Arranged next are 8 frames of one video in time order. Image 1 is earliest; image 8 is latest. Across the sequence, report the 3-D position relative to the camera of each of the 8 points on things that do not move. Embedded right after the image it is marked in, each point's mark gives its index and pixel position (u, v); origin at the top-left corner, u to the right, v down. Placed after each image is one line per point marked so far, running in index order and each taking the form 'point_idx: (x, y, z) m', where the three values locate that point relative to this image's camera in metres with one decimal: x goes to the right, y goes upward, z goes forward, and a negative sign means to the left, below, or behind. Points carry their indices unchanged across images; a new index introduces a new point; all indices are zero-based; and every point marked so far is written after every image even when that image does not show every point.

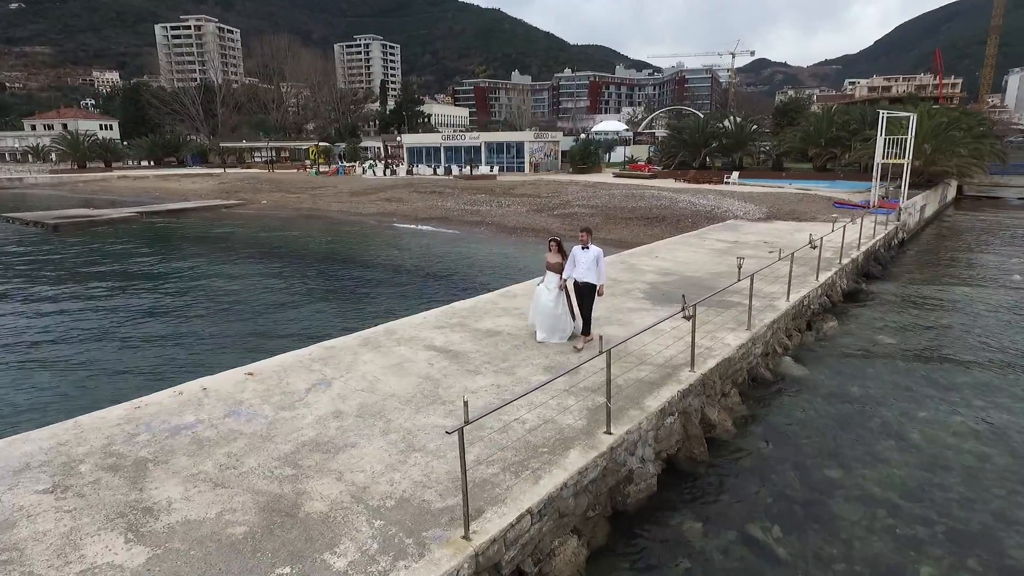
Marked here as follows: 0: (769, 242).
0: (+6.2, +1.1, +15.0) m
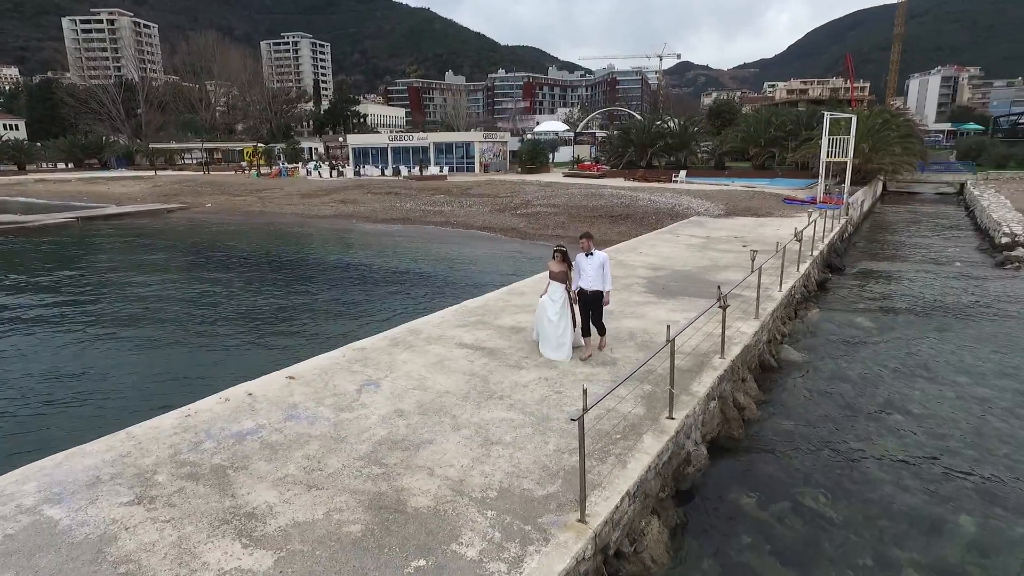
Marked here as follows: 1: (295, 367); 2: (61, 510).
0: (+5.8, +1.3, +15.7) m
1: (-2.4, -0.9, +6.8) m
2: (-3.1, -1.5, +4.2) m
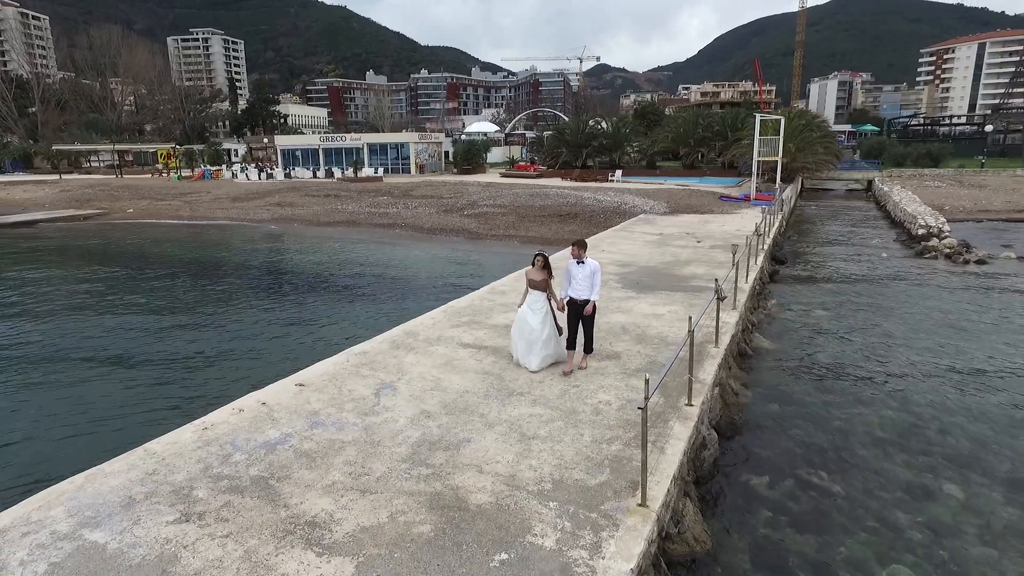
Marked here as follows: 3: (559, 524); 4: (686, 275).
0: (+4.7, +1.5, +16.5) m
1: (-2.2, -0.9, +6.6) m
2: (-2.7, -1.6, +4.0) m
3: (+0.3, -1.6, +4.1) m
4: (+3.3, +0.2, +11.7) m
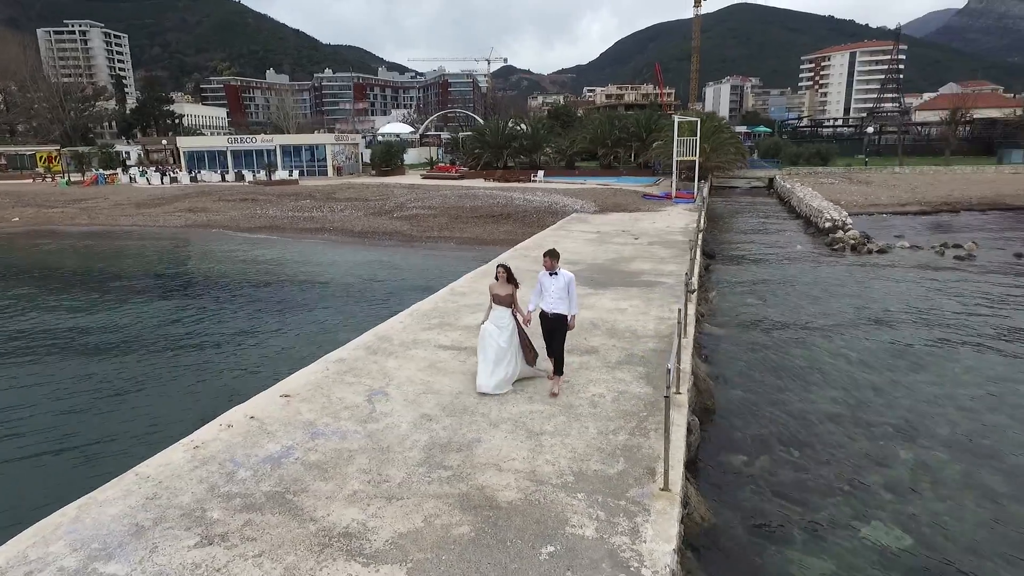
0: (+3.1, +1.6, +17.1) m
1: (-2.3, -1.0, +6.4) m
2: (-2.4, -1.7, +3.7) m
3: (+0.6, -1.5, +4.2) m
4: (+2.4, +0.3, +12.1) m
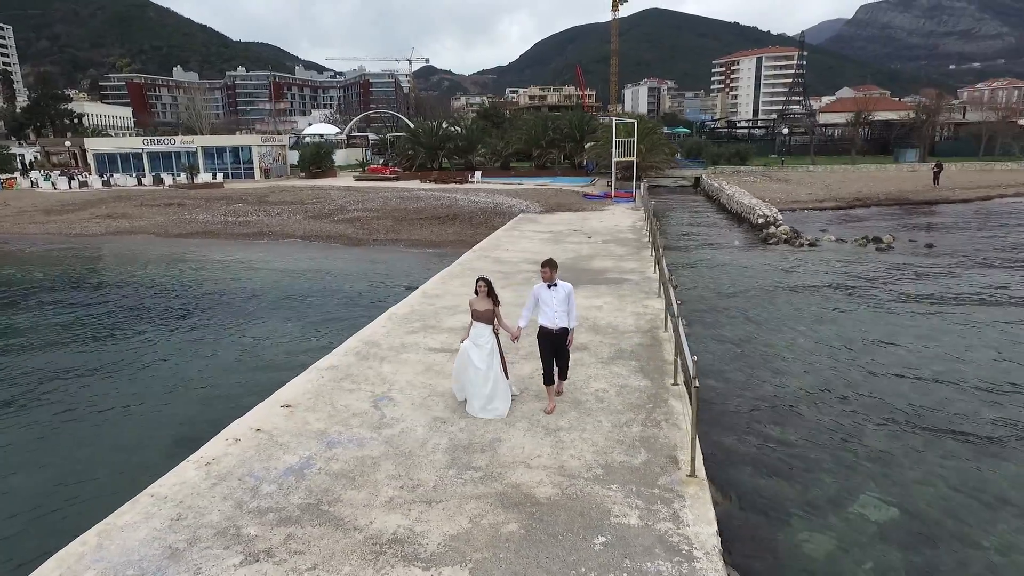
0: (+1.8, +1.7, +17.4) m
1: (-2.3, -1.1, +6.2) m
2: (-2.0, -1.7, +3.5) m
3: (+0.9, -1.5, +4.4) m
4: (+1.7, +0.4, +12.5) m
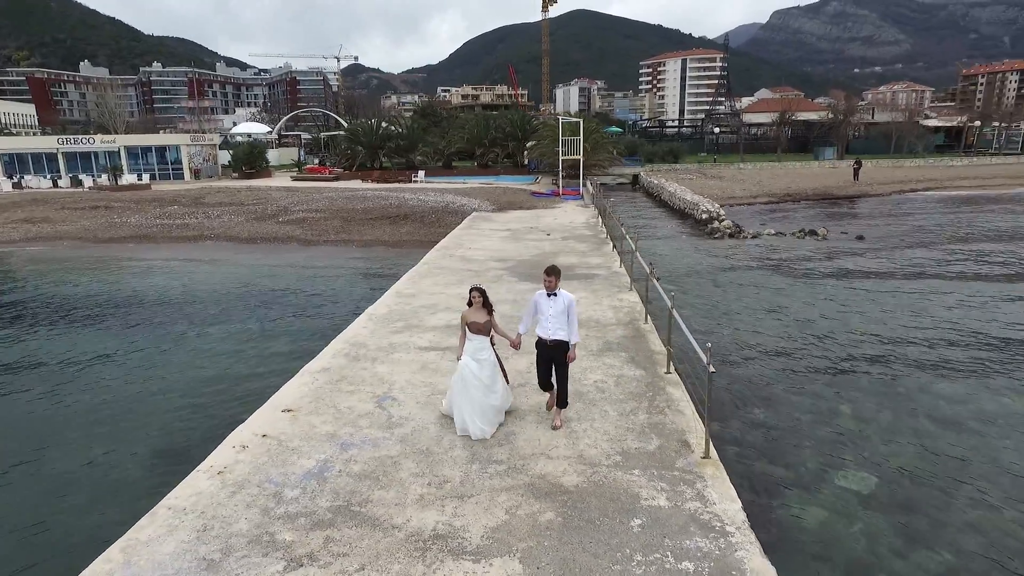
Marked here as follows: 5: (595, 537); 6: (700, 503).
0: (+0.6, +1.7, +17.6) m
1: (-2.3, -1.1, +6.0) m
2: (-1.7, -1.7, +3.4) m
3: (+1.1, -1.5, +4.6) m
4: (+1.0, +0.5, +12.7) m
5: (+0.5, -1.6, +4.0) m
6: (+1.3, -1.5, +4.3) m
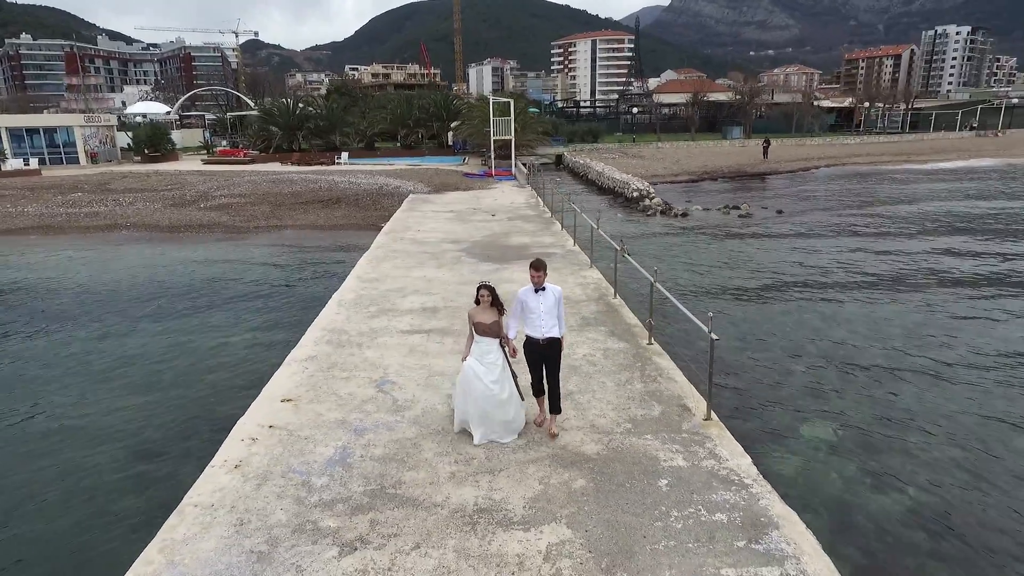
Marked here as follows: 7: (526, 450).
0: (-1.1, +2.3, +17.7) m
1: (-2.2, -1.0, +5.8) m
2: (-1.3, -1.7, +3.4) m
3: (+1.3, -1.3, +4.9) m
4: (+0.1, +0.9, +12.8) m
5: (+0.8, -1.4, +4.2) m
6: (+1.5, -1.3, +4.7) m
7: (+0.1, -1.3, +4.8) m
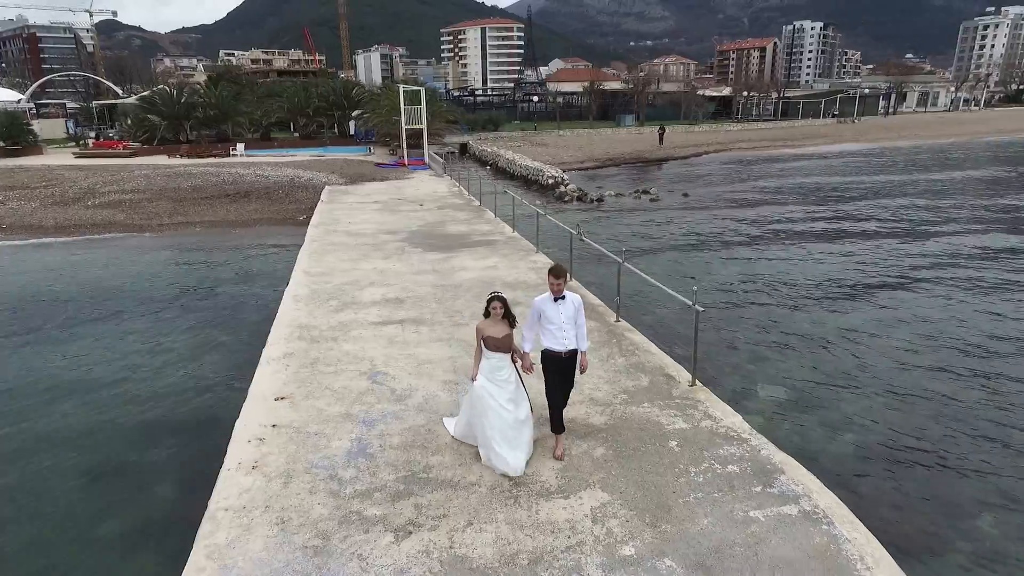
0: (-3.2, +2.5, +17.4) m
1: (-2.3, -0.9, +5.7) m
2: (-0.9, -1.6, +3.4) m
3: (+1.3, -1.1, +5.3) m
4: (-1.2, +1.1, +12.9) m
5: (+1.0, -1.3, +4.6) m
6: (+1.6, -1.1, +5.1) m
7: (+0.2, -1.1, +5.1) m
